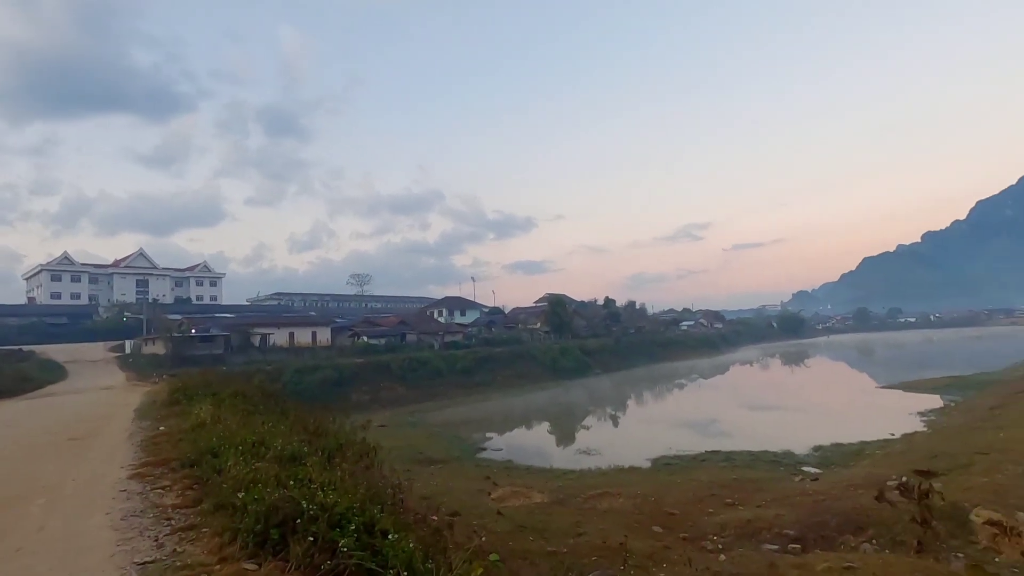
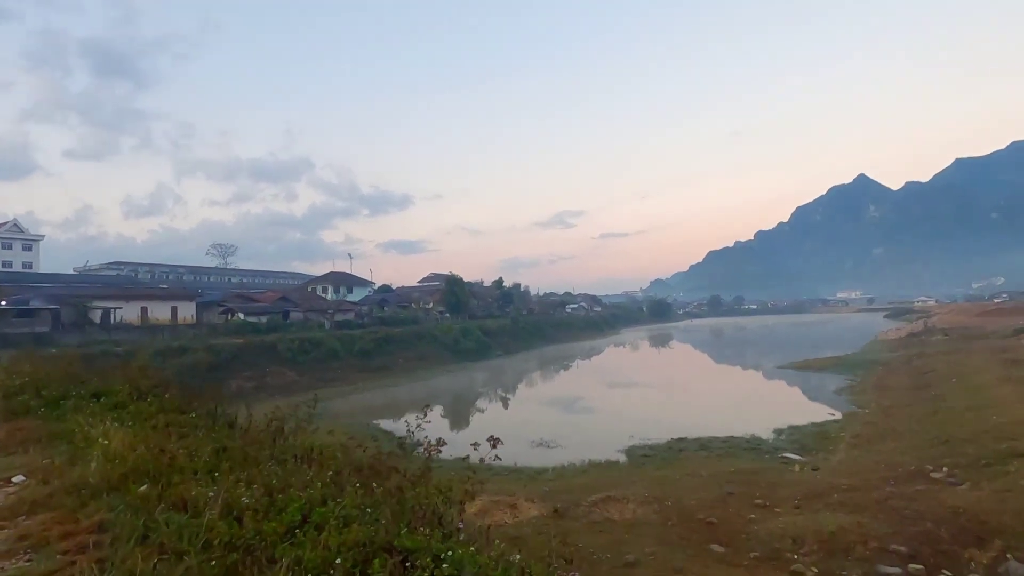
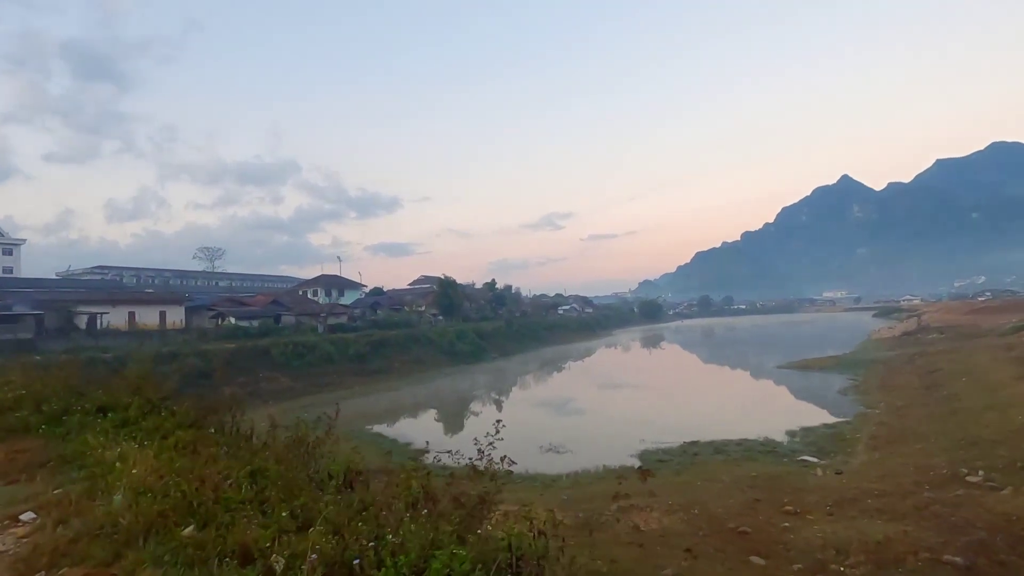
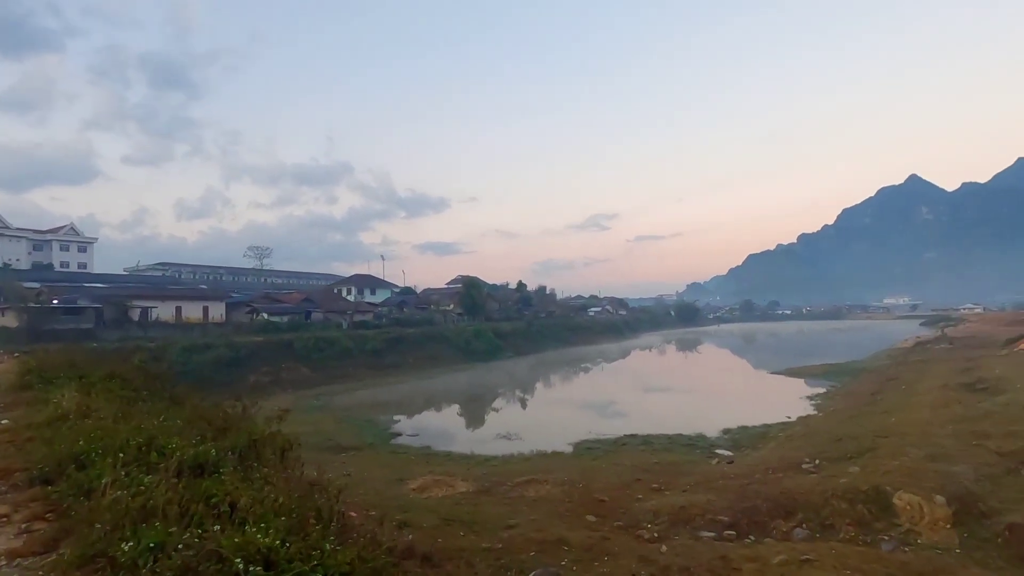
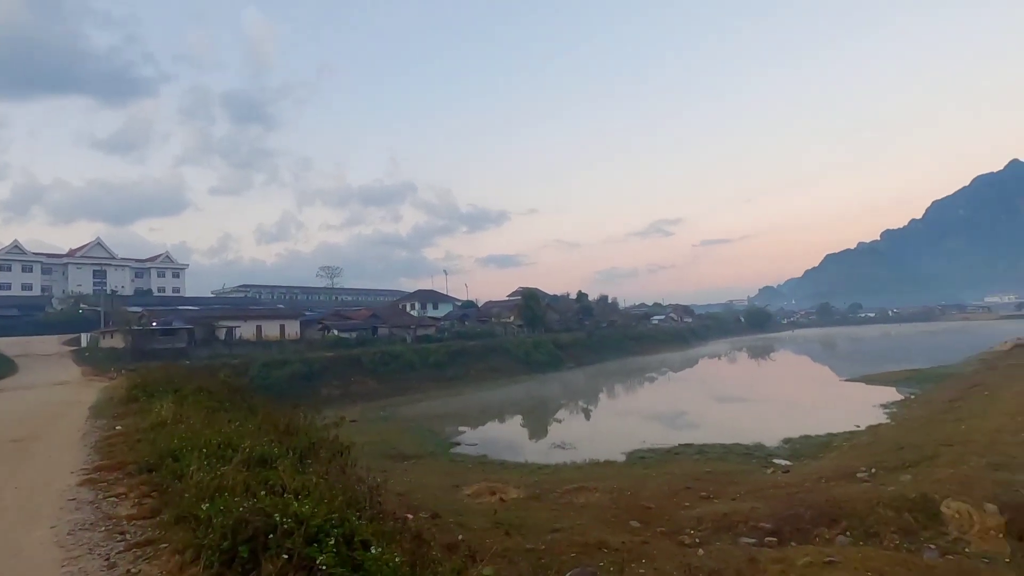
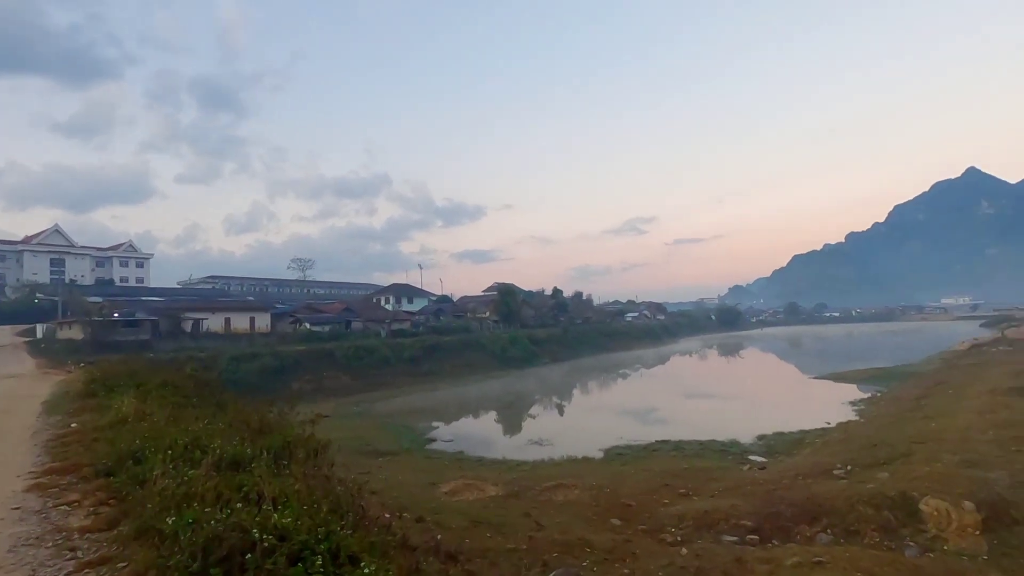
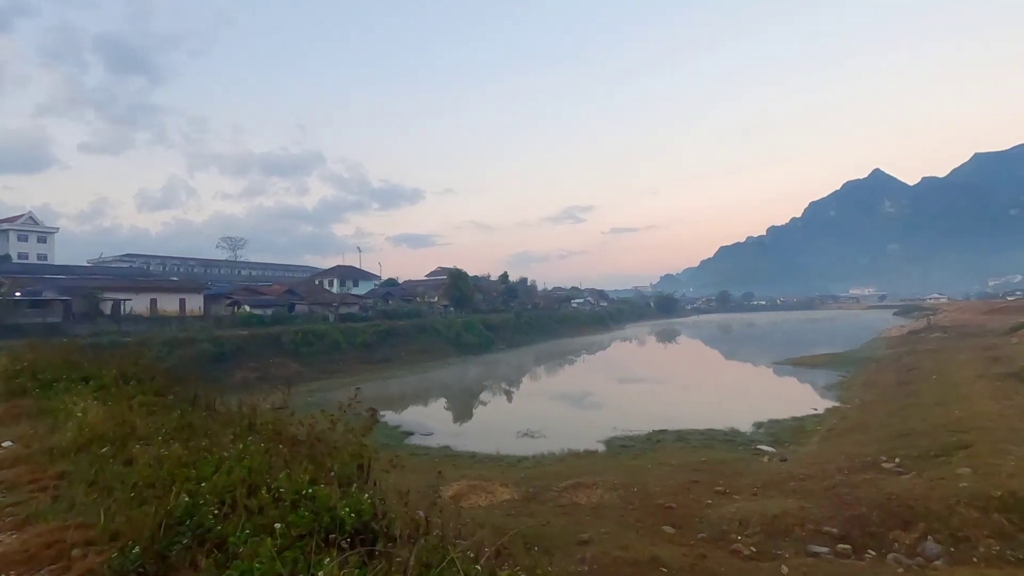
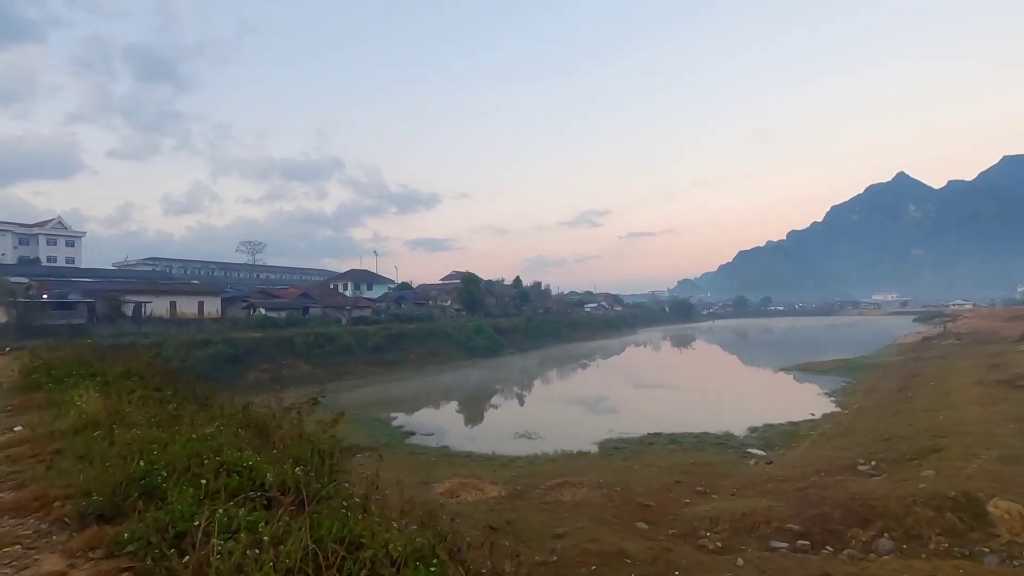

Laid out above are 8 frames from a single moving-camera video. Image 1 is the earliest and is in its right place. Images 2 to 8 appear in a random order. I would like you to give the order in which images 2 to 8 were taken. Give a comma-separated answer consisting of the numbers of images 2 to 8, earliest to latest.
5, 6, 4, 8, 7, 2, 3
